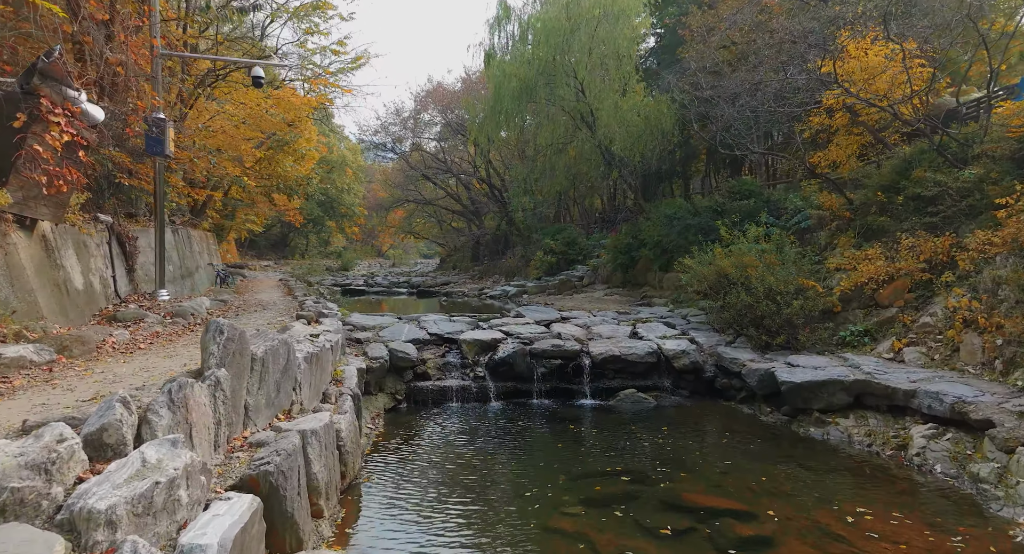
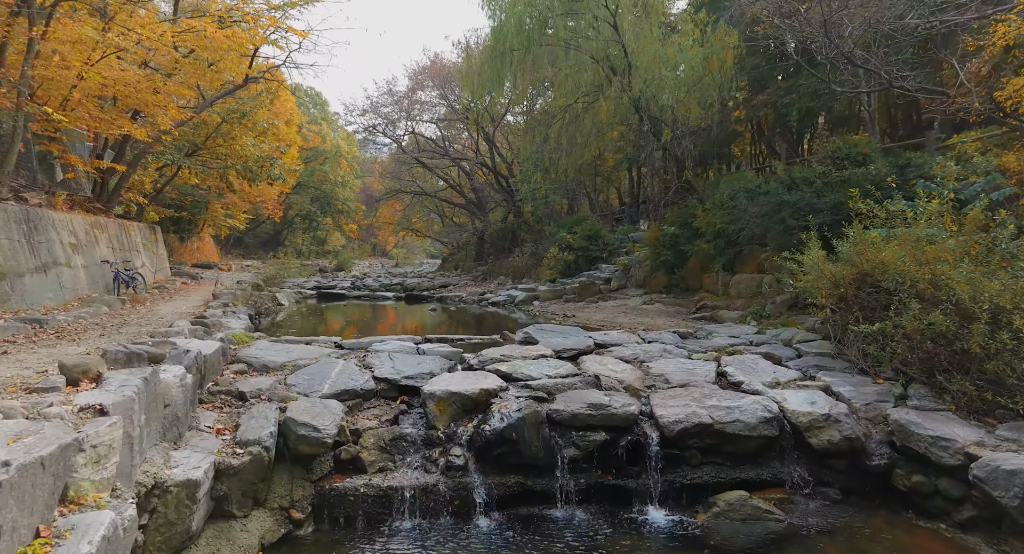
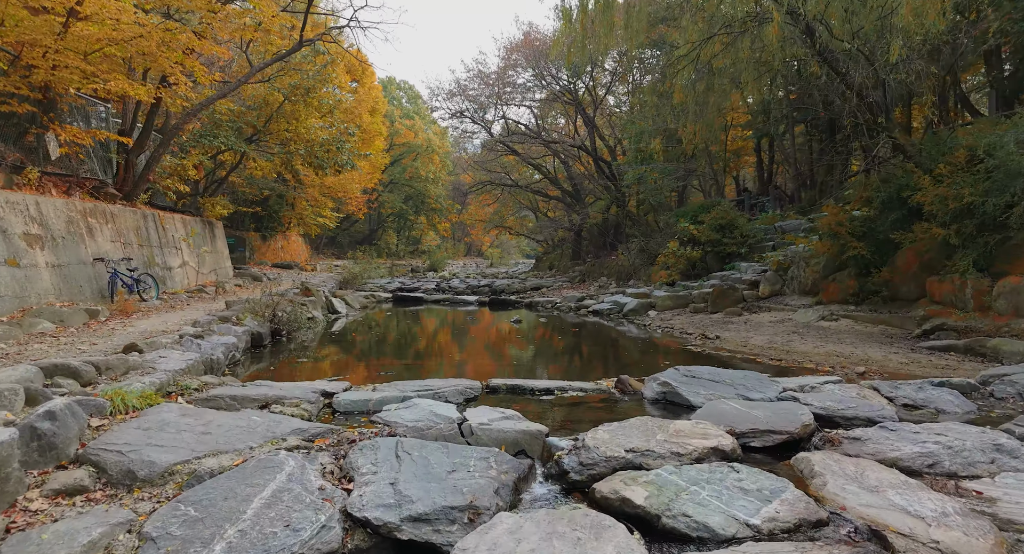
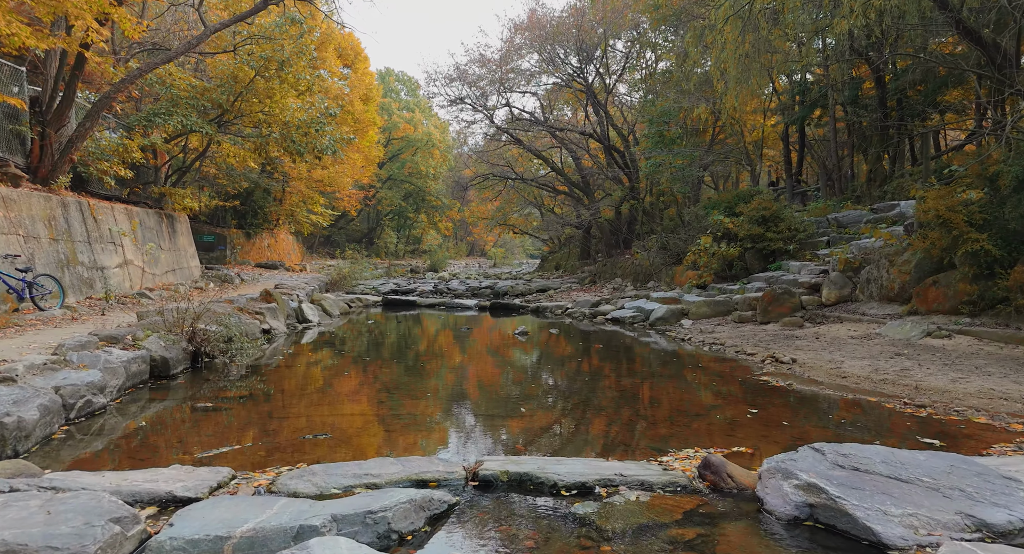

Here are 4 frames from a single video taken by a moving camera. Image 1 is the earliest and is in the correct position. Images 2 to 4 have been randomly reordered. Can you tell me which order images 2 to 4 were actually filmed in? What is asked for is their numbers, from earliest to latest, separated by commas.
2, 3, 4
